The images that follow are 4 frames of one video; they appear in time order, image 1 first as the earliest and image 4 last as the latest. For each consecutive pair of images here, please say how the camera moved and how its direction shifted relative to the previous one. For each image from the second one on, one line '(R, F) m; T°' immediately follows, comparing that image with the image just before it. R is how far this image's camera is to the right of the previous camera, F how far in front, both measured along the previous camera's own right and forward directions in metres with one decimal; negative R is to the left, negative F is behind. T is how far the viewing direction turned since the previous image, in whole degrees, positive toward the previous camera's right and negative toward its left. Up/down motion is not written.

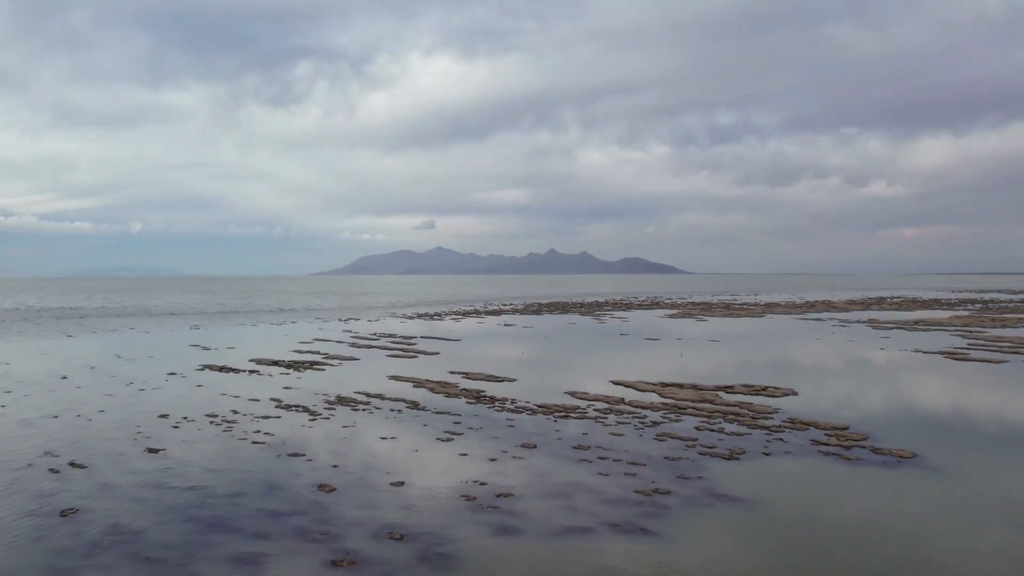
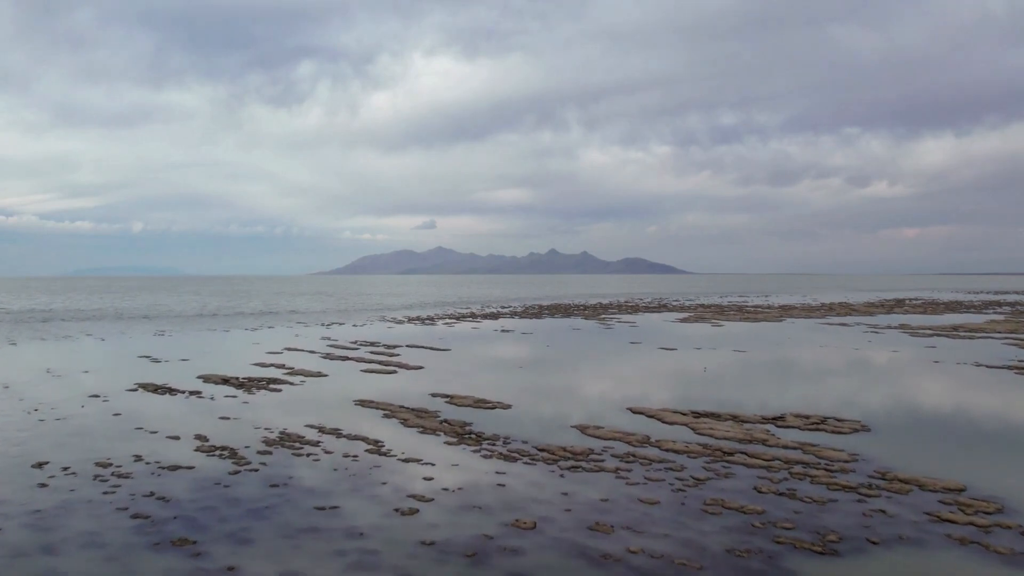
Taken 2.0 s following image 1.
(+0.2, +3.6) m; 0°
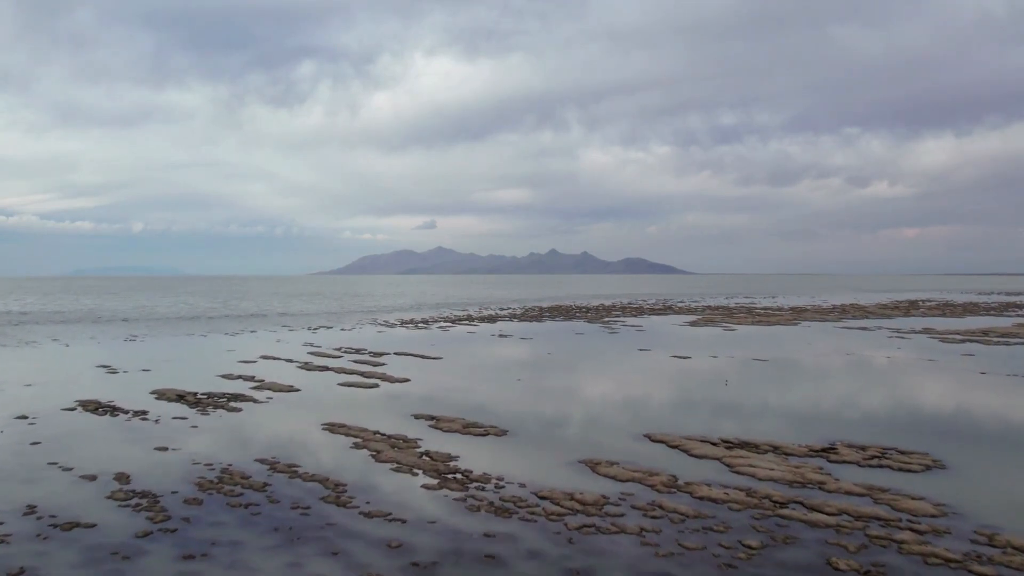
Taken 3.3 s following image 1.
(-0.1, -1.4) m; 0°
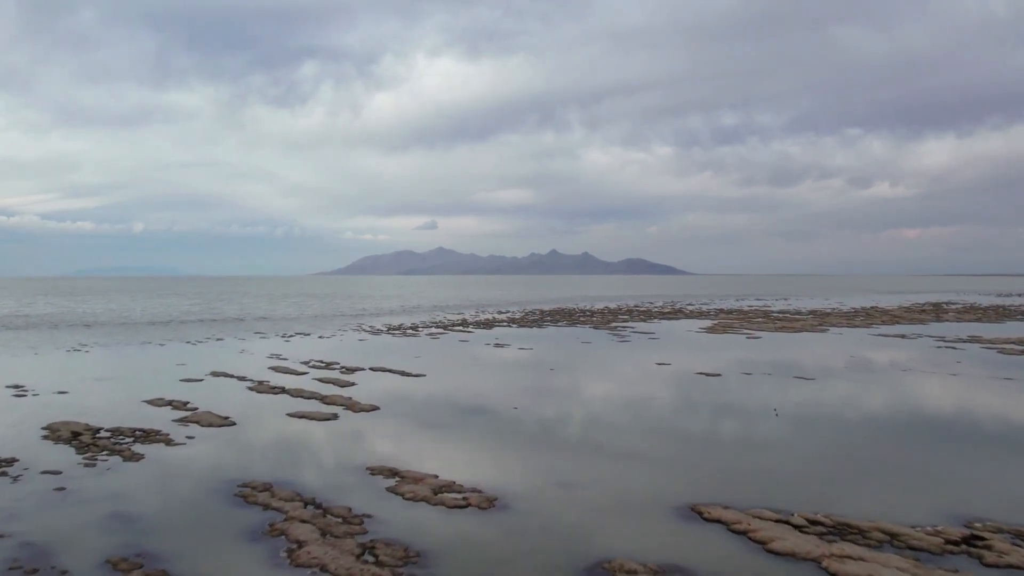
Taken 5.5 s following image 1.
(0.0, -0.1) m; 0°
